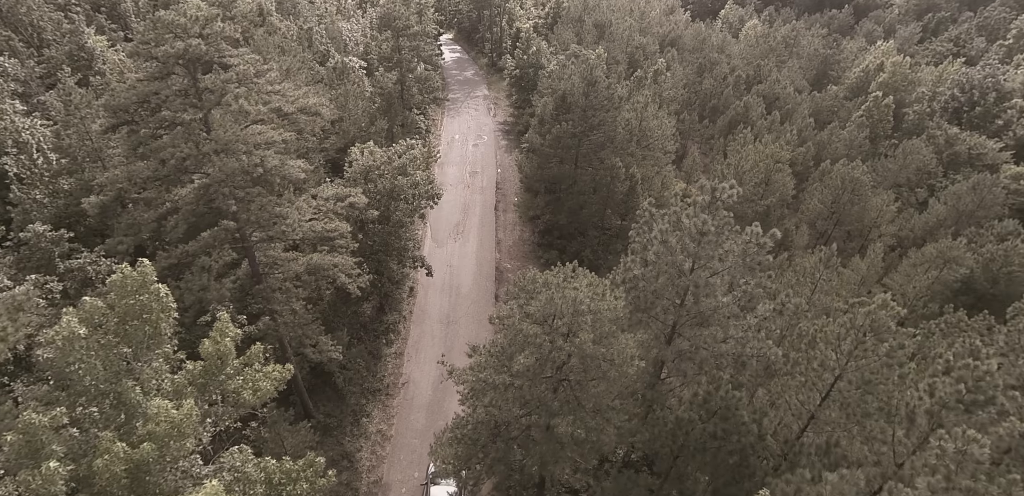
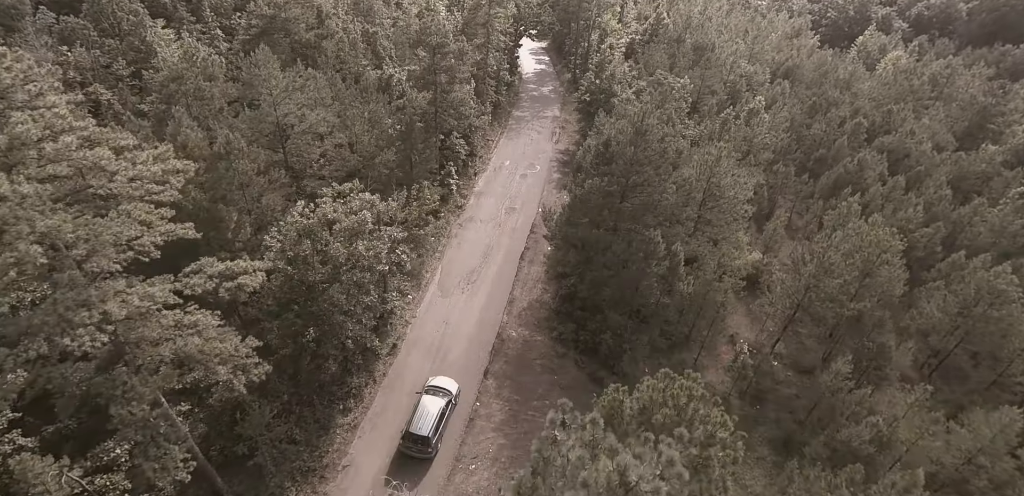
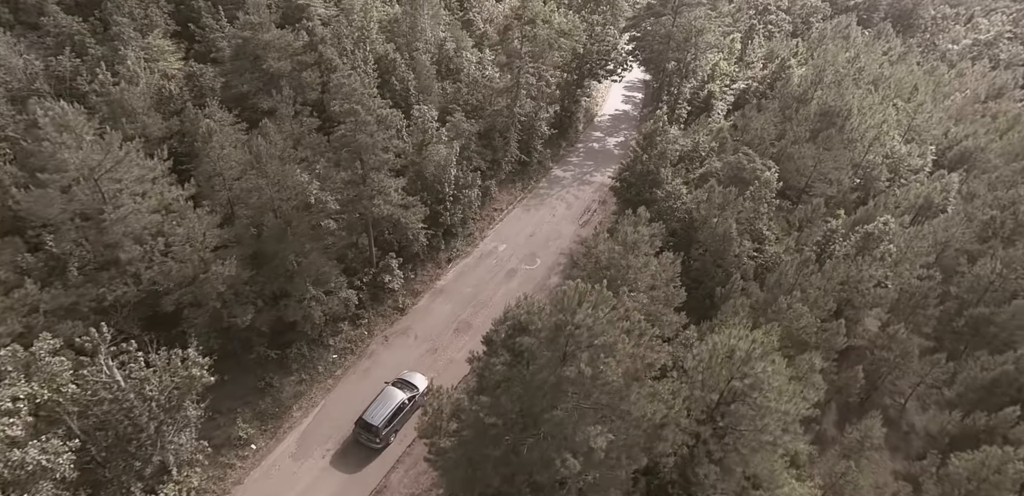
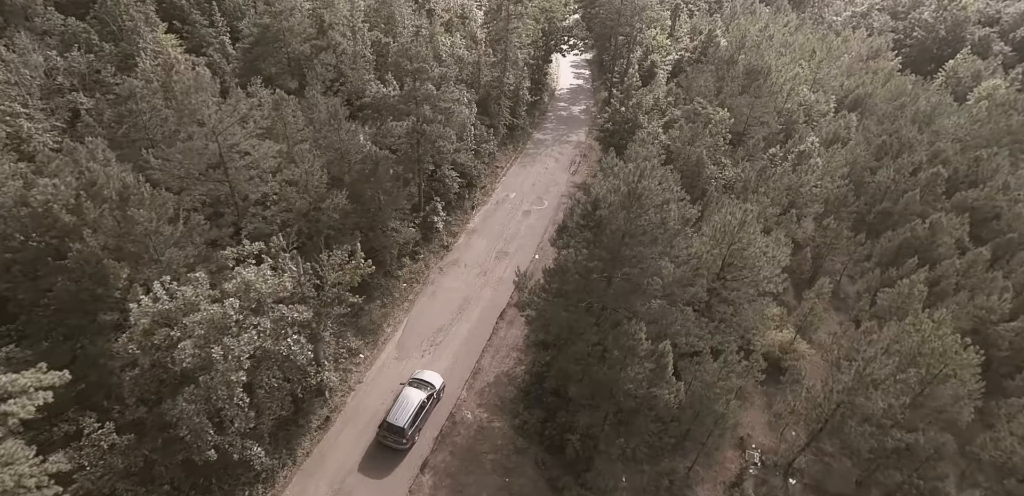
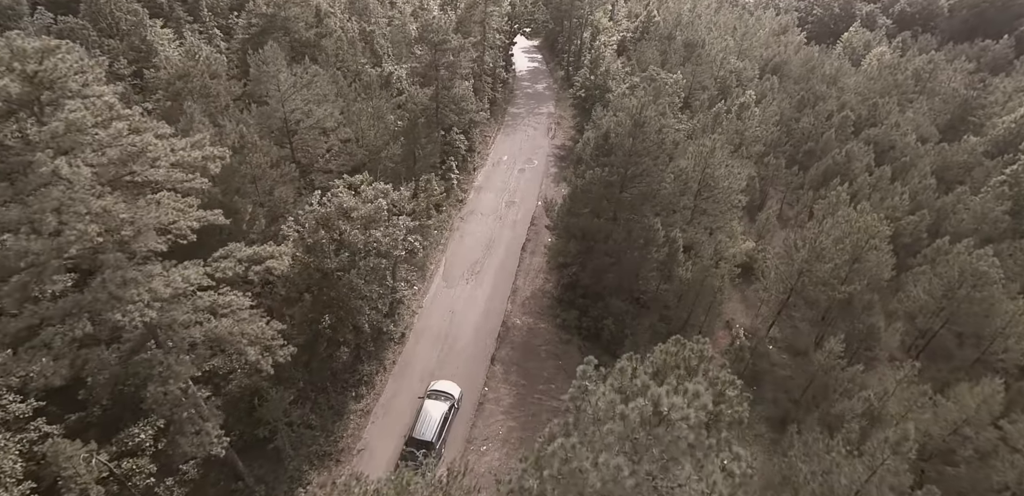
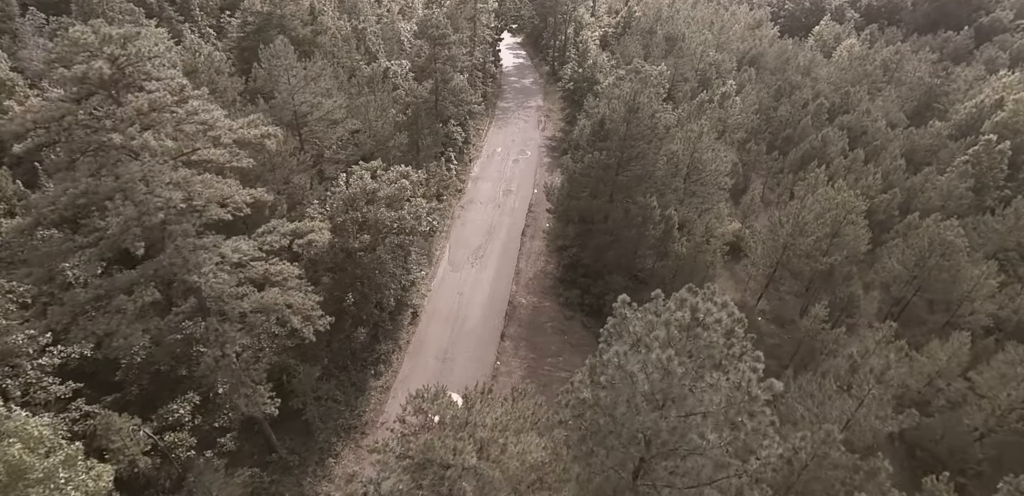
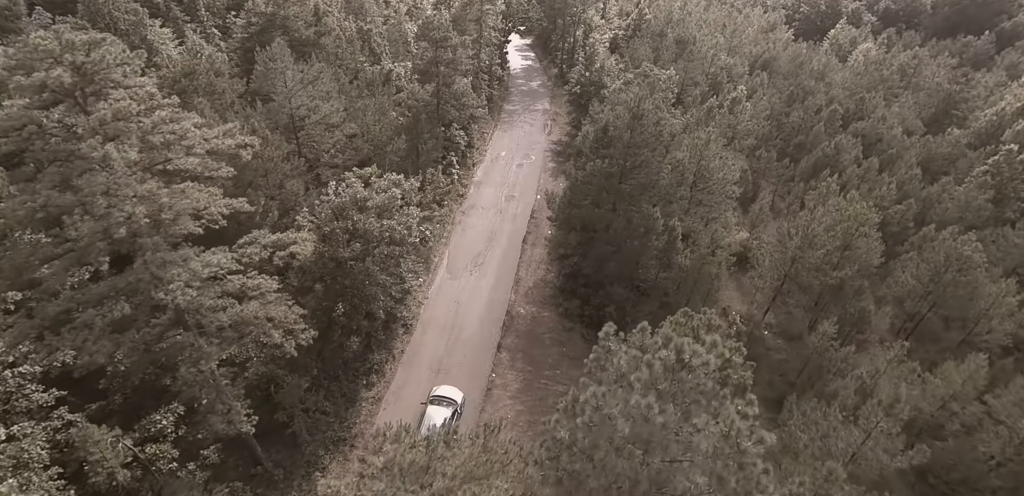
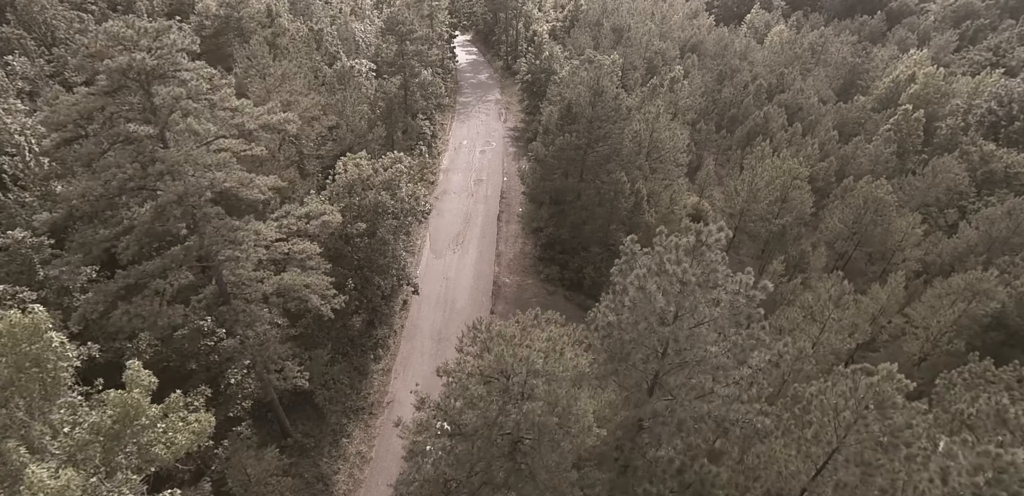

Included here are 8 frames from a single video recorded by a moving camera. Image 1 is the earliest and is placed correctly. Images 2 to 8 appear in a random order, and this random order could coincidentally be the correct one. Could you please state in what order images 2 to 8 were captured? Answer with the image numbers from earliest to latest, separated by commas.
8, 6, 7, 5, 2, 4, 3
